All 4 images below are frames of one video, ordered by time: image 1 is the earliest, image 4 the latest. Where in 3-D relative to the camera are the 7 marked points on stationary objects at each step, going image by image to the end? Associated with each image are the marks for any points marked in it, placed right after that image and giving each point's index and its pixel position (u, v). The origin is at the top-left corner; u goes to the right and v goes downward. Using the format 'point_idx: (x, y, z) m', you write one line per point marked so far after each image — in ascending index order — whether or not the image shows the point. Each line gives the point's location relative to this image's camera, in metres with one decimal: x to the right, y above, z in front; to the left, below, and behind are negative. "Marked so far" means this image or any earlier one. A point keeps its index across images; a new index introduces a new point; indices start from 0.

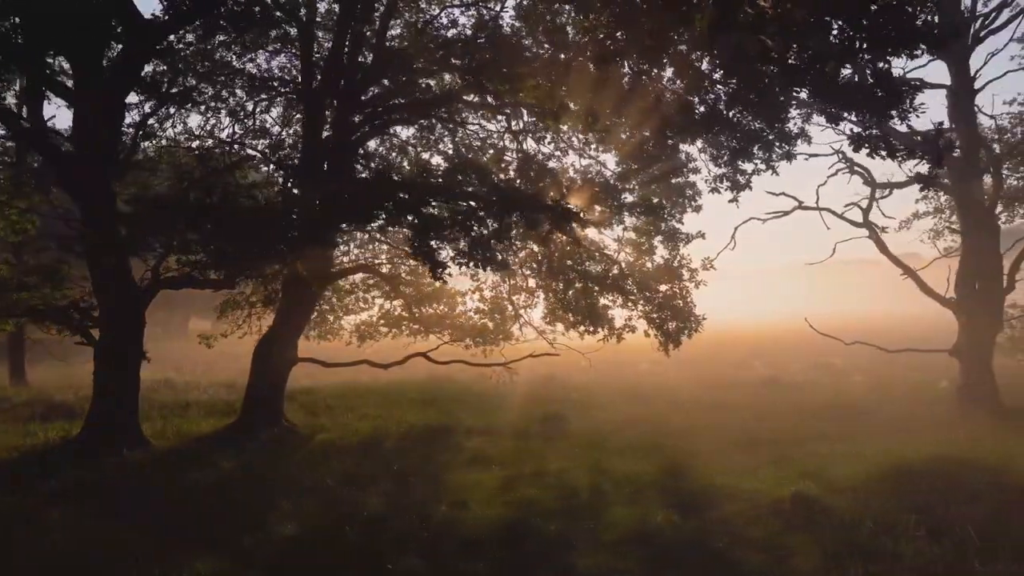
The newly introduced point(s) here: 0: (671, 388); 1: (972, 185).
0: (+4.4, -2.8, +17.6) m
1: (+9.4, +2.1, +12.8) m
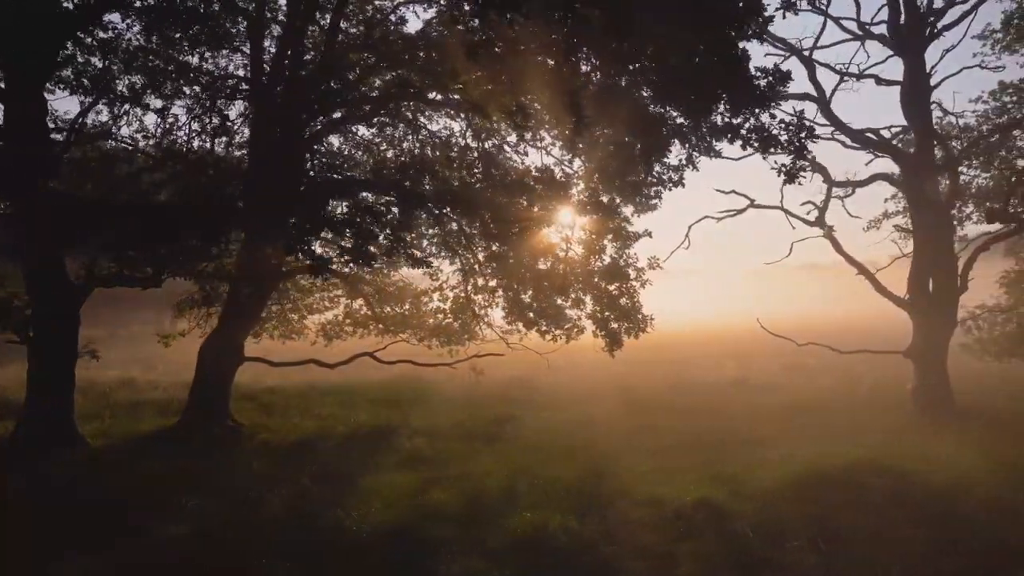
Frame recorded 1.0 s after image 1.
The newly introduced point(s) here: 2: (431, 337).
0: (+3.3, -2.8, +17.4) m
1: (+8.3, +2.1, +12.6) m
2: (-2.4, -1.4, +18.6) m
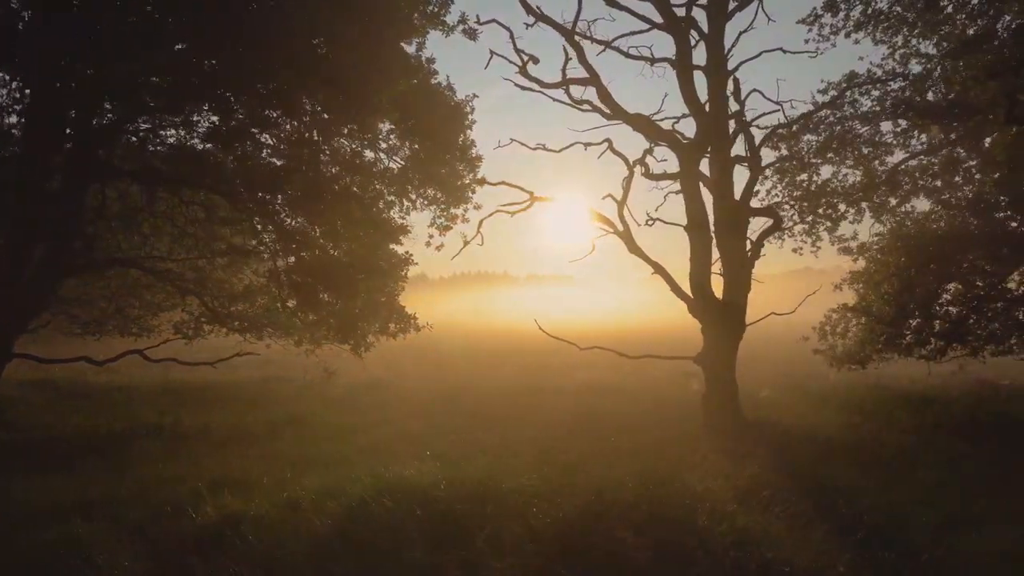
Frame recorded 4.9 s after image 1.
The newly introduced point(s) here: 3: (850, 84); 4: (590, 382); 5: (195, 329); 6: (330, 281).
0: (-1.1, -2.8, +16.7) m
1: (+3.8, +2.1, +11.7) m
2: (-6.7, -1.4, +18.0) m
3: (+8.1, +4.9, +15.3) m
4: (+2.8, -2.7, +19.4) m
5: (-9.4, -1.2, +18.7) m
6: (-4.4, +0.1, +15.0) m
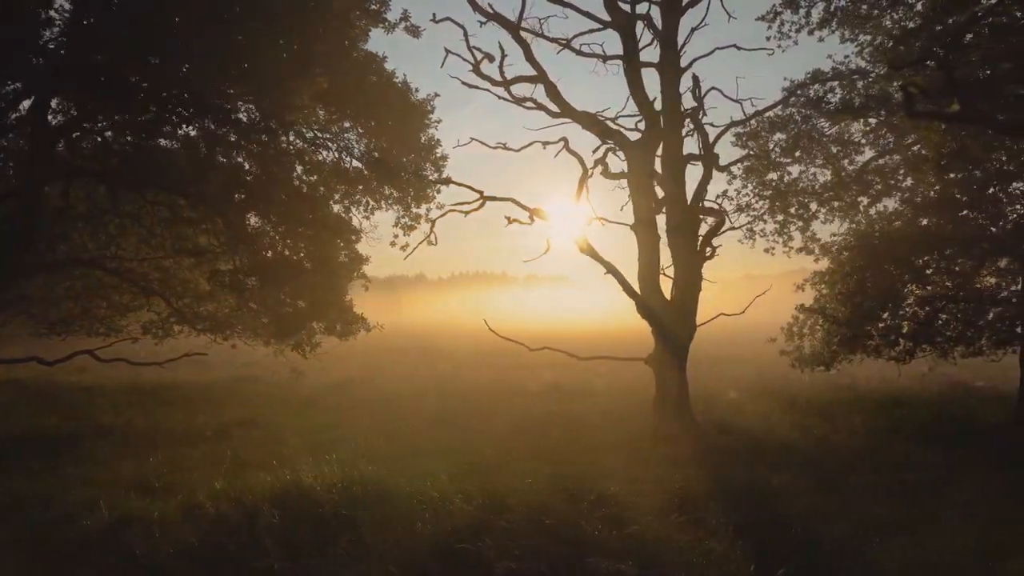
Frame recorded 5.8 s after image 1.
0: (-2.0, -2.8, +16.5) m
1: (+2.9, +2.1, +11.6) m
2: (-7.6, -1.4, +17.9) m
3: (+7.2, +4.9, +15.2) m
4: (+1.9, -2.7, +19.3) m
5: (-10.3, -1.2, +18.6) m
6: (-5.3, +0.1, +14.9) m
